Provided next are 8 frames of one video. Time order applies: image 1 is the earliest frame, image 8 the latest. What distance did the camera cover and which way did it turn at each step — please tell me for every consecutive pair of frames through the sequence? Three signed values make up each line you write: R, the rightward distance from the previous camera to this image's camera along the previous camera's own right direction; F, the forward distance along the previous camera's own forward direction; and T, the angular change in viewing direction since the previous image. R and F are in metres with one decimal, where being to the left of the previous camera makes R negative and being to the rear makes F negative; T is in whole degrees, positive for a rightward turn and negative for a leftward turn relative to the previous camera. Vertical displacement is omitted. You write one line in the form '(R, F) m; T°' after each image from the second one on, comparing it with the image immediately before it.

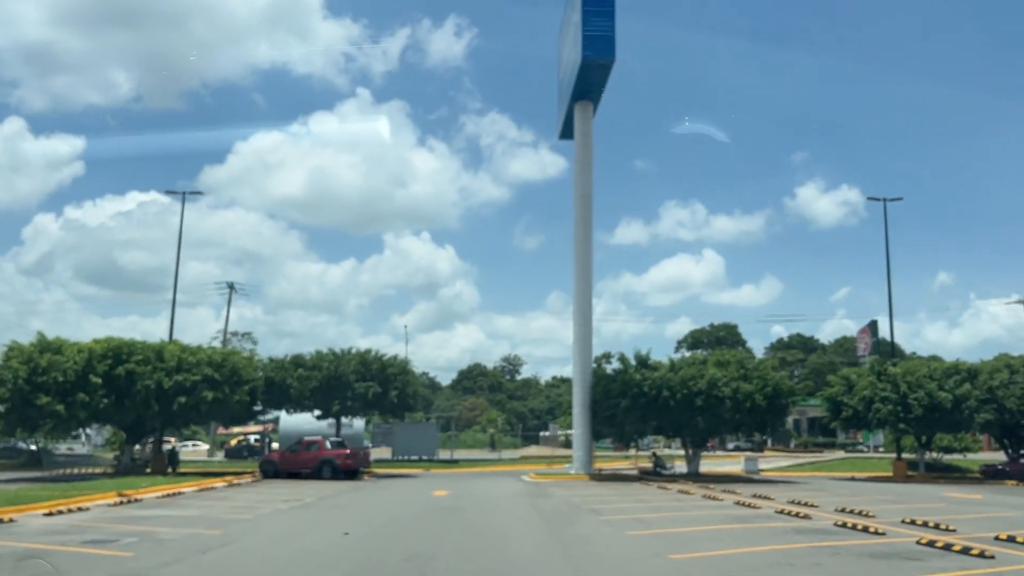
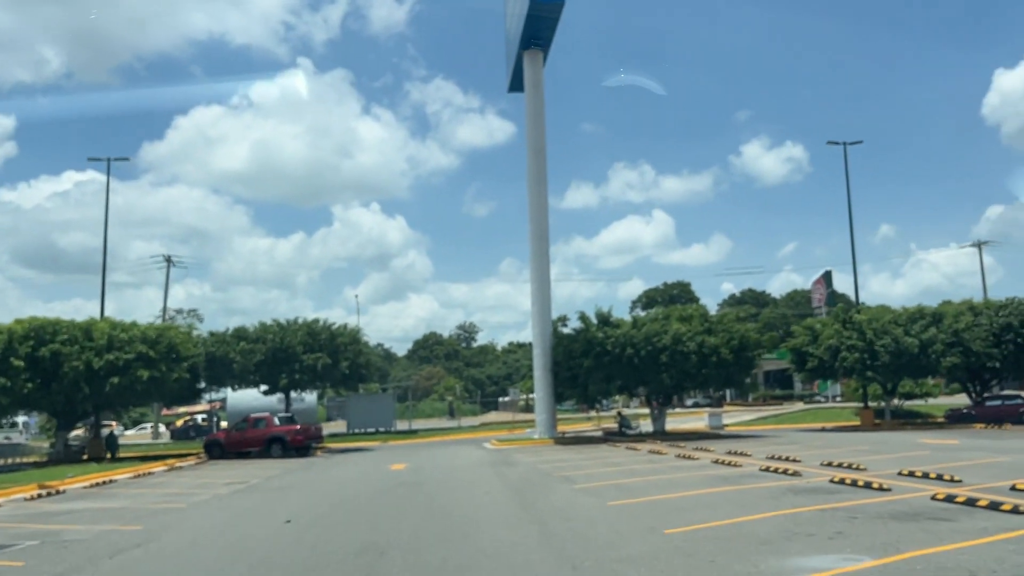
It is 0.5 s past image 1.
(-0.1, +1.9) m; +3°
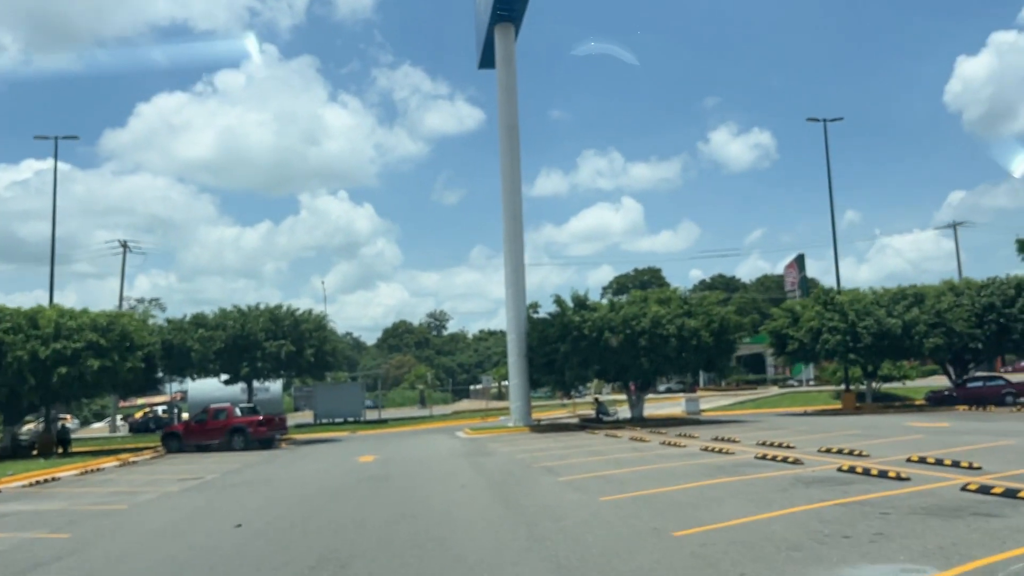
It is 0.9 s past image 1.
(-0.1, +1.5) m; +2°
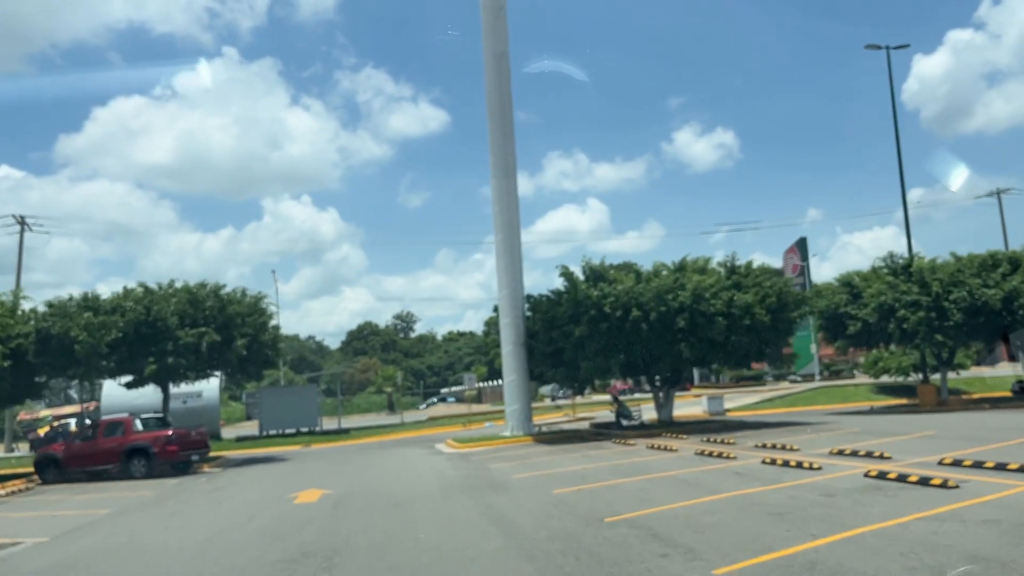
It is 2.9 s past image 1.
(-1.0, +8.8) m; +2°
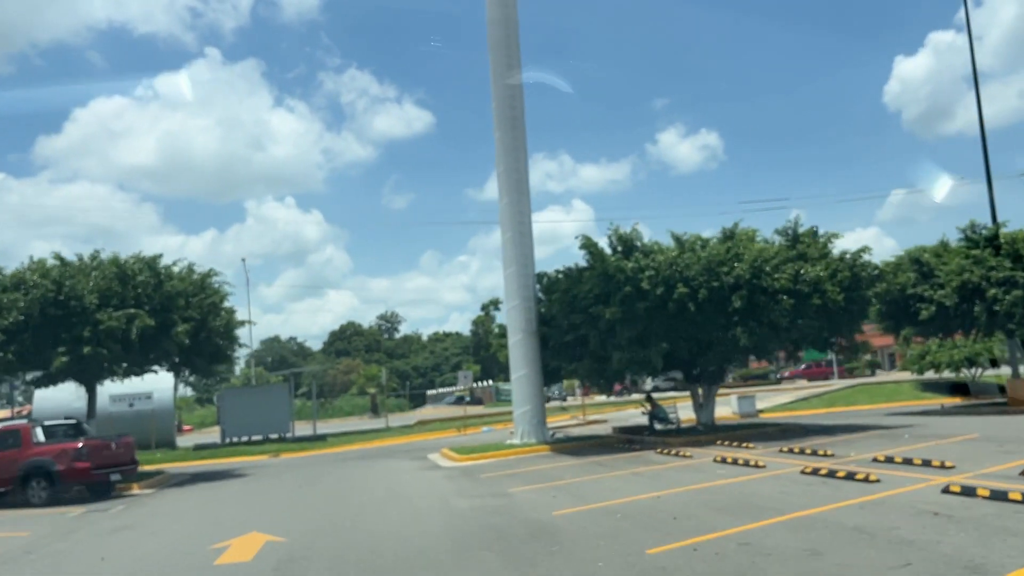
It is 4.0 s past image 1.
(-0.7, +5.7) m; +1°
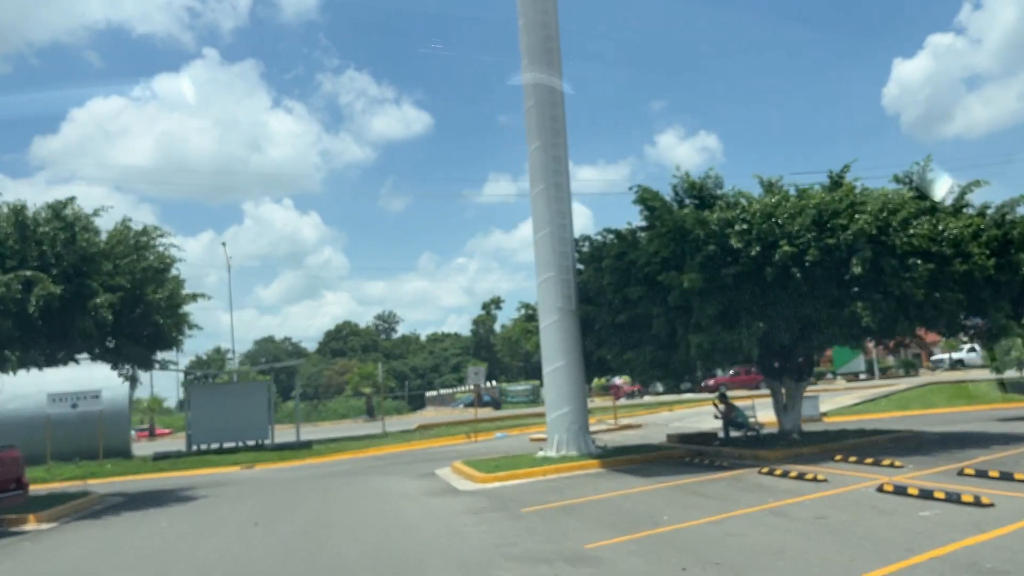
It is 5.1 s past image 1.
(-0.8, +5.8) m; 0°
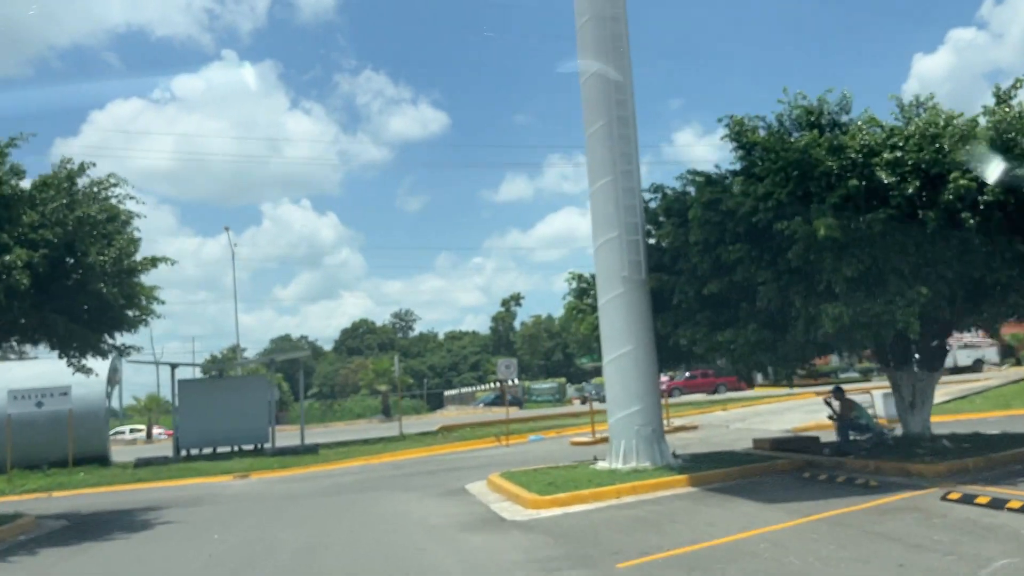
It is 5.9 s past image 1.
(-0.6, +4.4) m; -1°
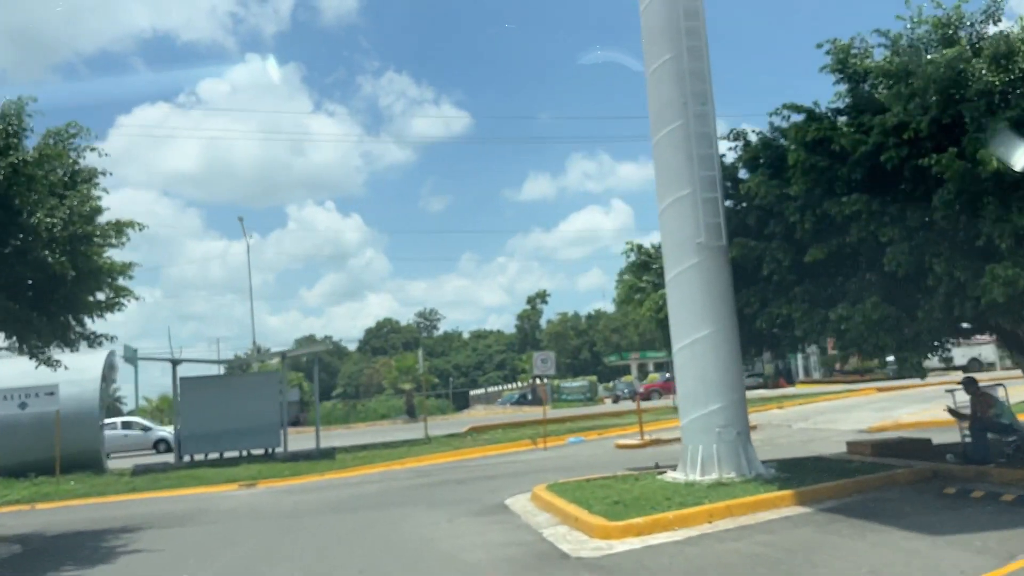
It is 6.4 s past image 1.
(-0.4, +2.9) m; -2°
